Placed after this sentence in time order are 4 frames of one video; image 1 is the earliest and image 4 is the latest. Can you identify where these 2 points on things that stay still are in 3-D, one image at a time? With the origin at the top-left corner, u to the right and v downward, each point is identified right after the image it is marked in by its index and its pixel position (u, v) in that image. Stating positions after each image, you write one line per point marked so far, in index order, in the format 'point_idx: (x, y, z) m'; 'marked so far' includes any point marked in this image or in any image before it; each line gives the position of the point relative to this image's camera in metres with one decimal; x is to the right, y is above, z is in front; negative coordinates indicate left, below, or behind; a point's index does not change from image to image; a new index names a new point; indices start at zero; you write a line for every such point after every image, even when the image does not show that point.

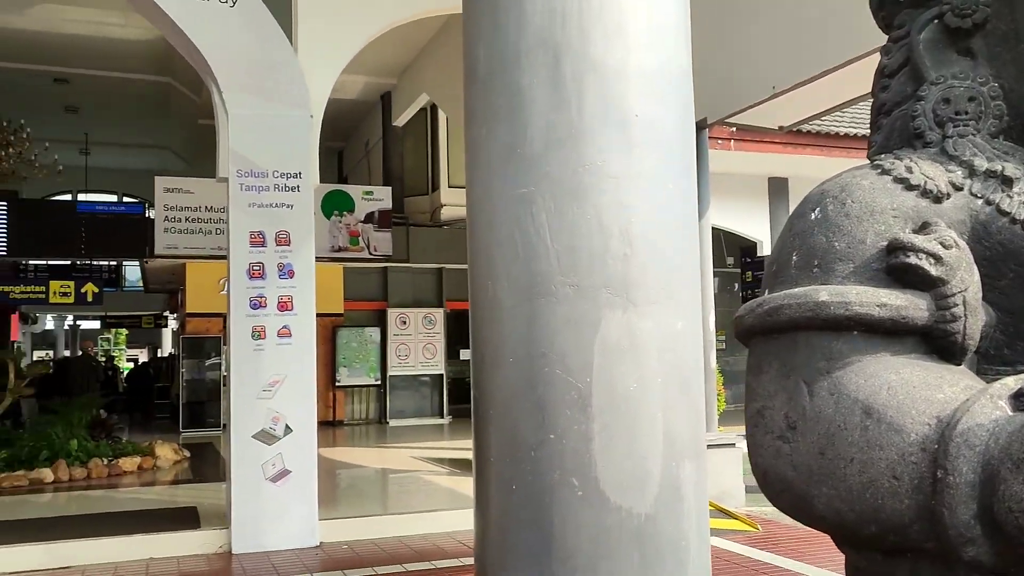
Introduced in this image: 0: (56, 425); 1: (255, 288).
0: (-5.1, -1.5, +9.9) m
1: (-1.8, 0.0, +6.3) m
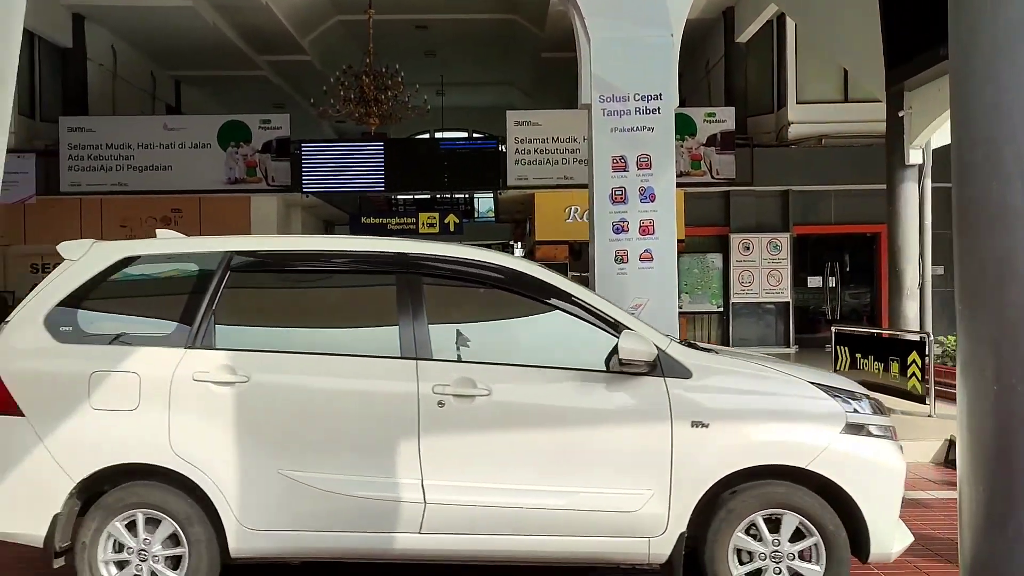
0: (-1.0, -0.7, +11.0) m
1: (+0.7, +0.5, +6.3) m
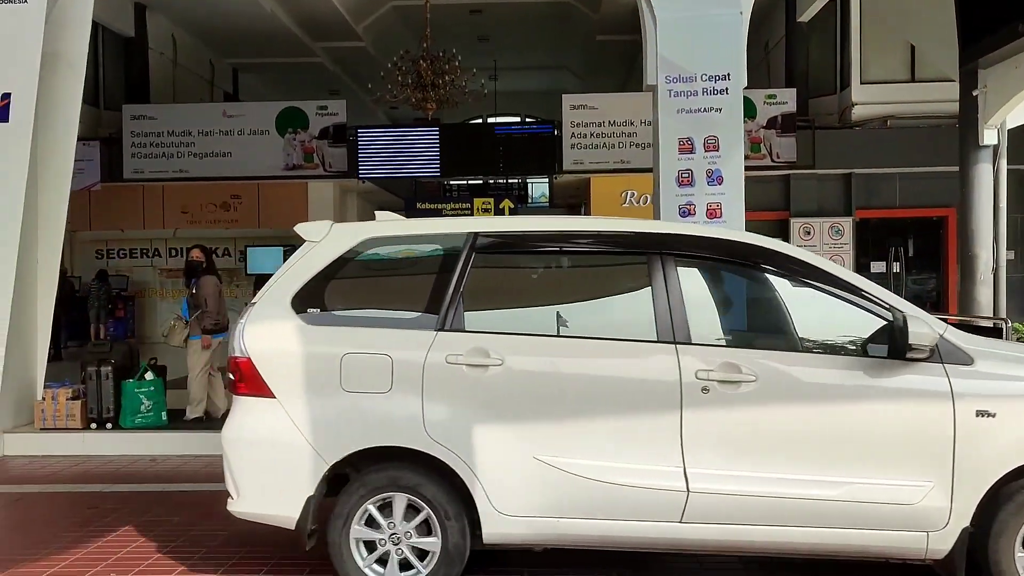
0: (-0.3, -0.5, +11.0) m
1: (+1.2, +0.6, +6.2) m
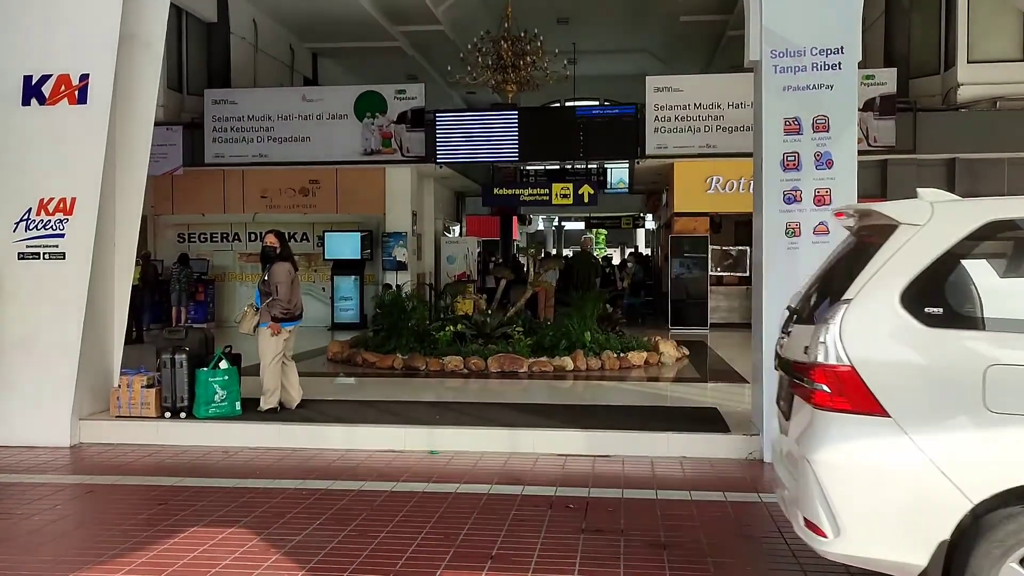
0: (+0.7, -0.3, +10.6) m
1: (+1.8, +0.7, +5.7) m
